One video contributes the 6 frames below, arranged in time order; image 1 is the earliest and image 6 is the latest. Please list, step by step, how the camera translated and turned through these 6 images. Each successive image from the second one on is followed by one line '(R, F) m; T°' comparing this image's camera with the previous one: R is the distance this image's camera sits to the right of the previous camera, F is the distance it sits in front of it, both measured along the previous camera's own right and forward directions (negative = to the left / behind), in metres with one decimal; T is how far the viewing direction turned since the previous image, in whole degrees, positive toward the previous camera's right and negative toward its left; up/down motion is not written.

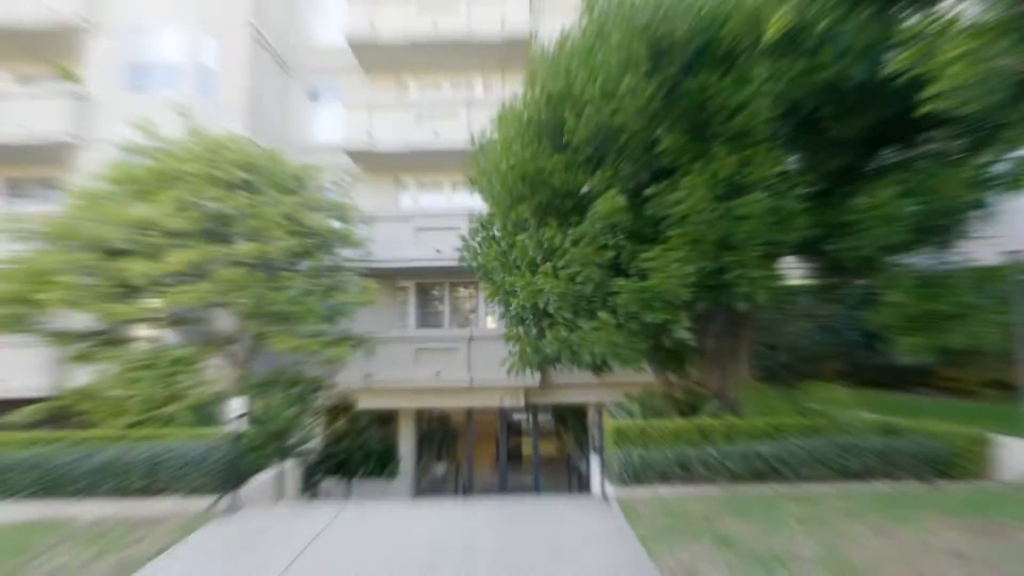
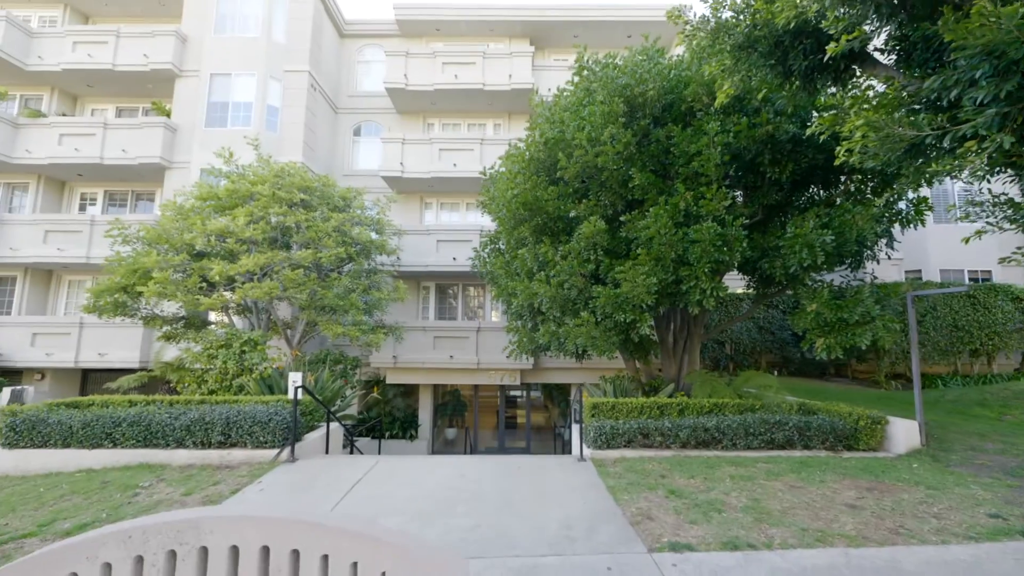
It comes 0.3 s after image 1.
(+0.3, -1.5) m; -2°
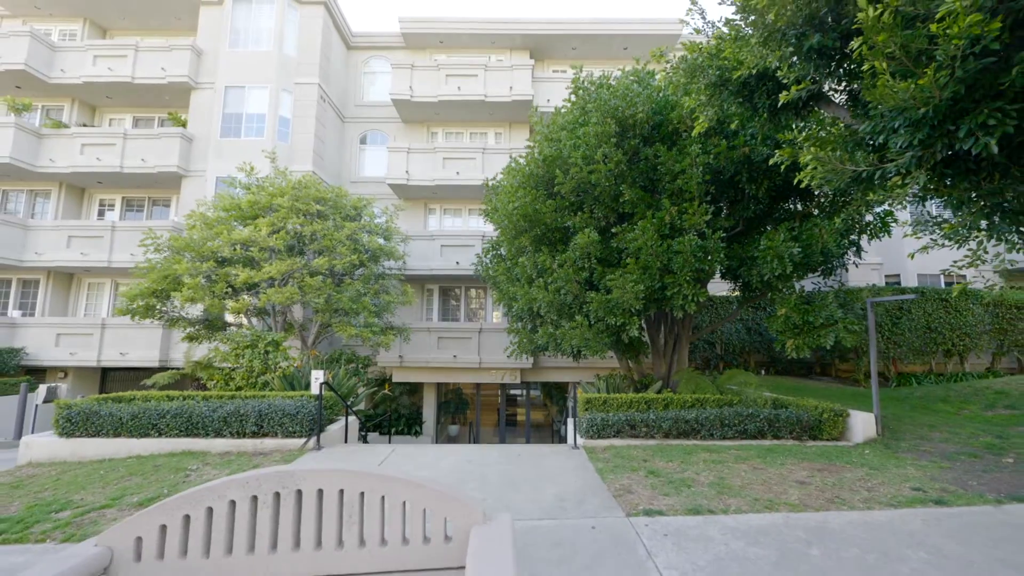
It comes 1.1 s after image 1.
(0.0, -0.7) m; 0°
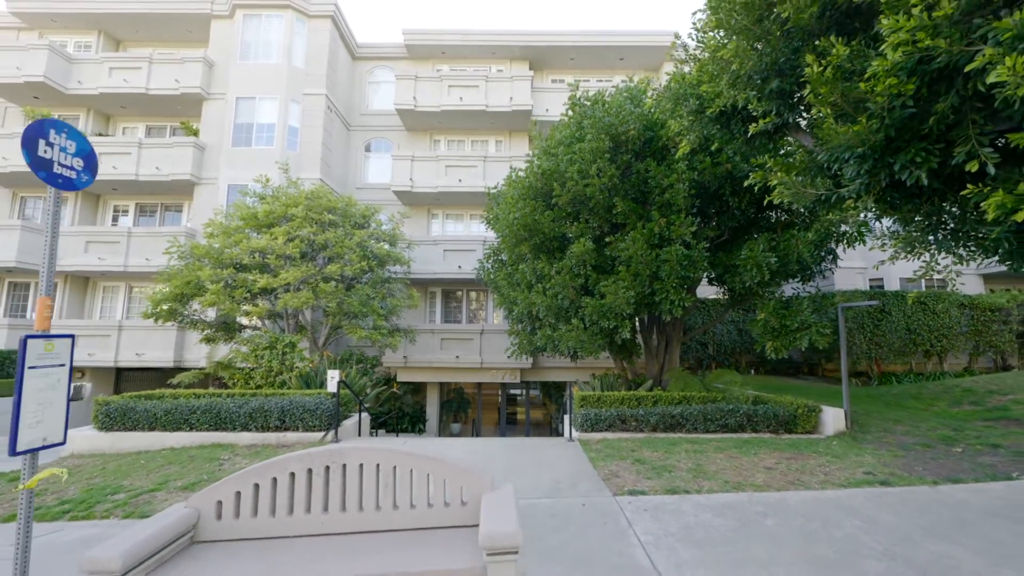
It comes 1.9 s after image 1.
(0.0, -0.6) m; 0°
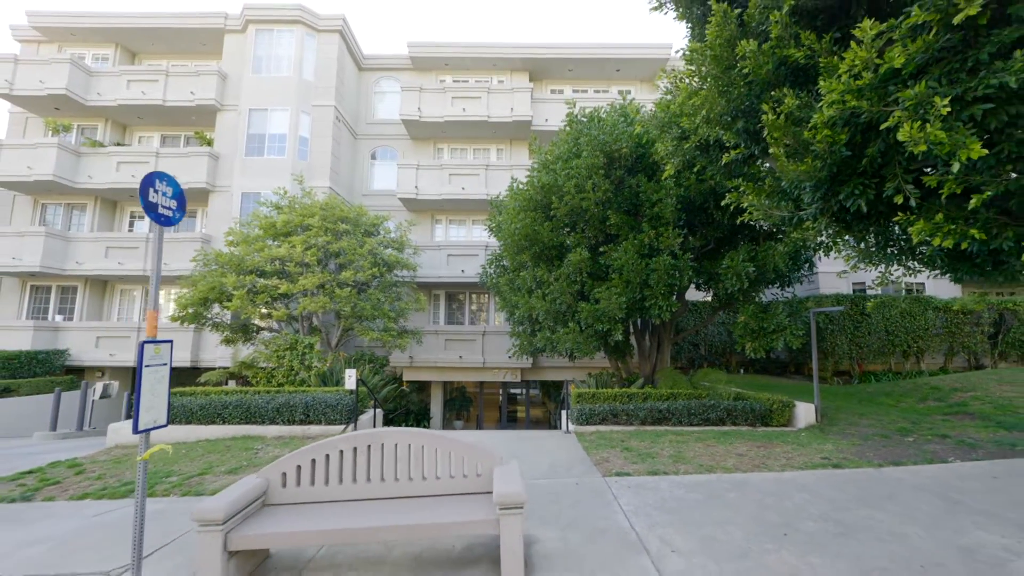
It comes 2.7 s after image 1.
(-0.1, -0.8) m; 0°
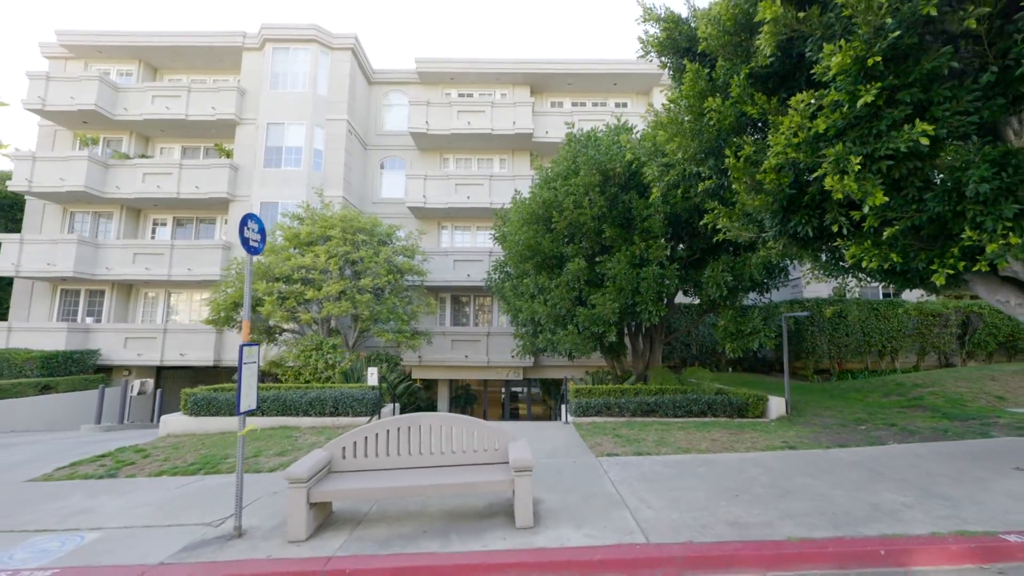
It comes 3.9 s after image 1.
(-0.2, -1.0) m; 0°
